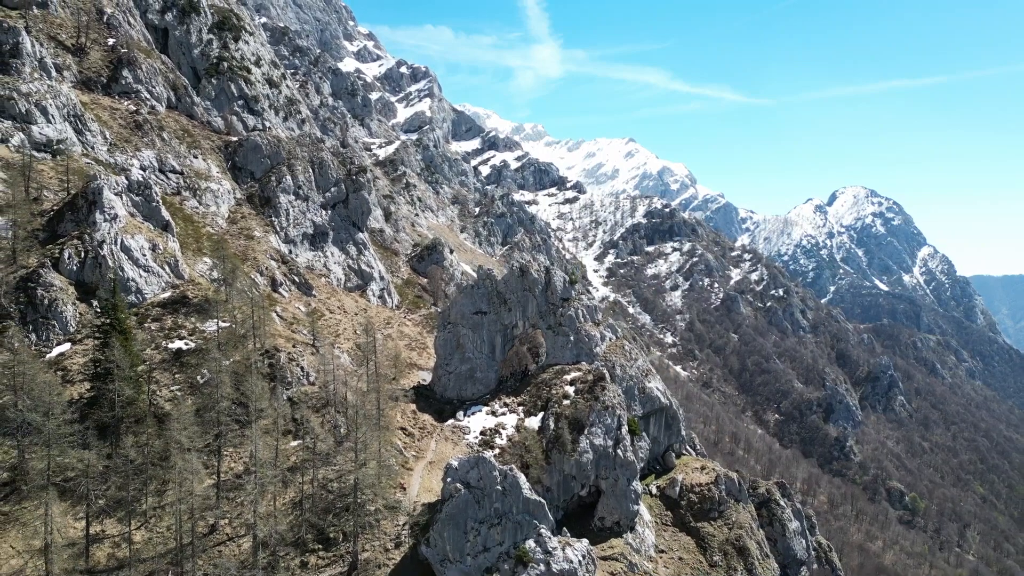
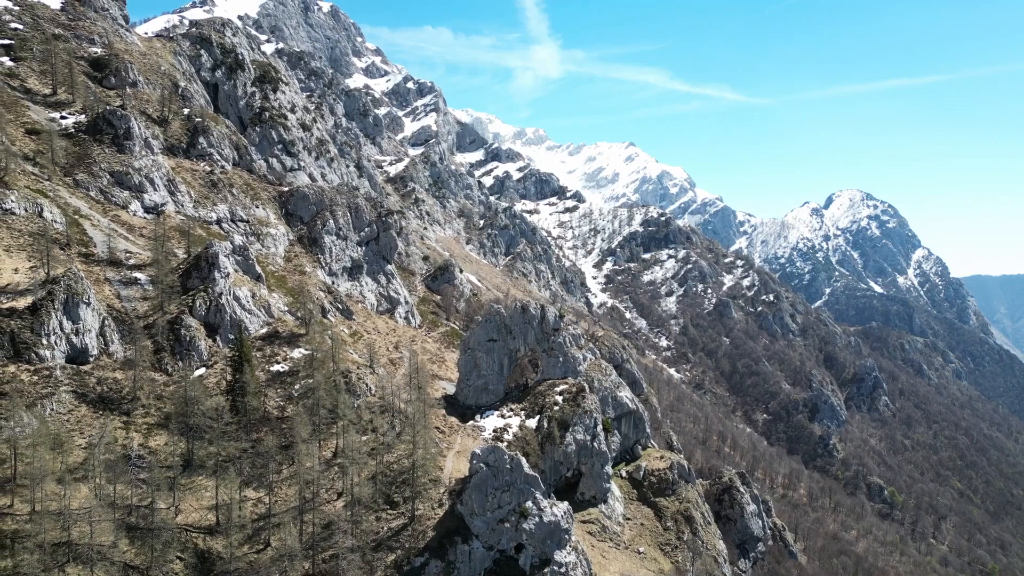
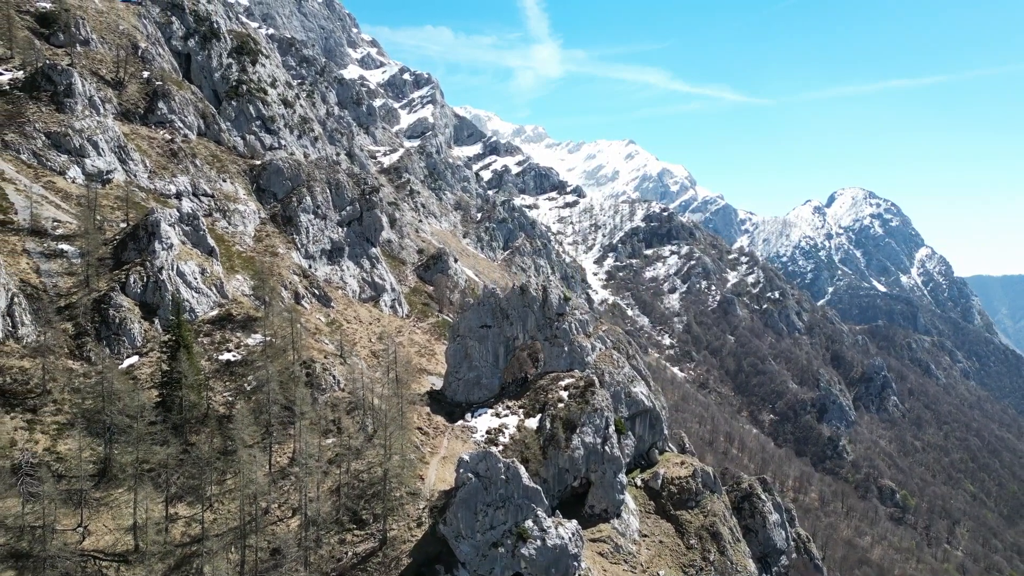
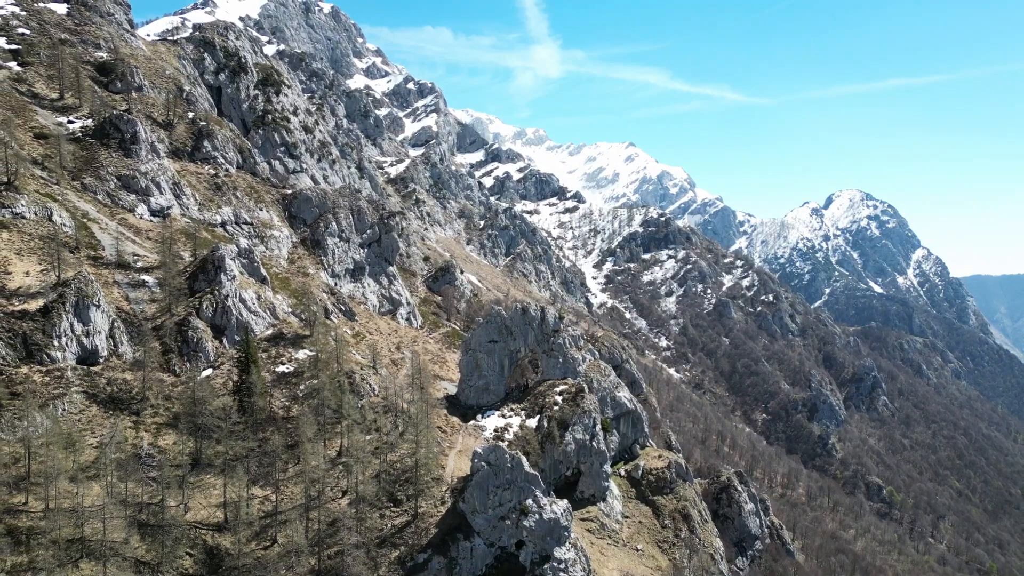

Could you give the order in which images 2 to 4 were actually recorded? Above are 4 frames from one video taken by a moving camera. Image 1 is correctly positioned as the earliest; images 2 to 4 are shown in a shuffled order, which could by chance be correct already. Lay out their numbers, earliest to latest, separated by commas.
3, 2, 4
